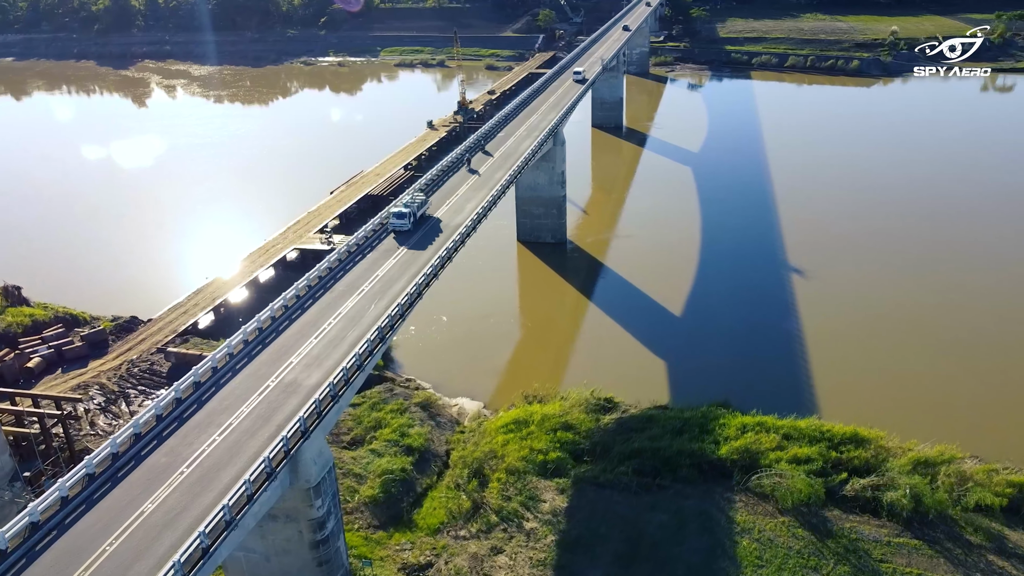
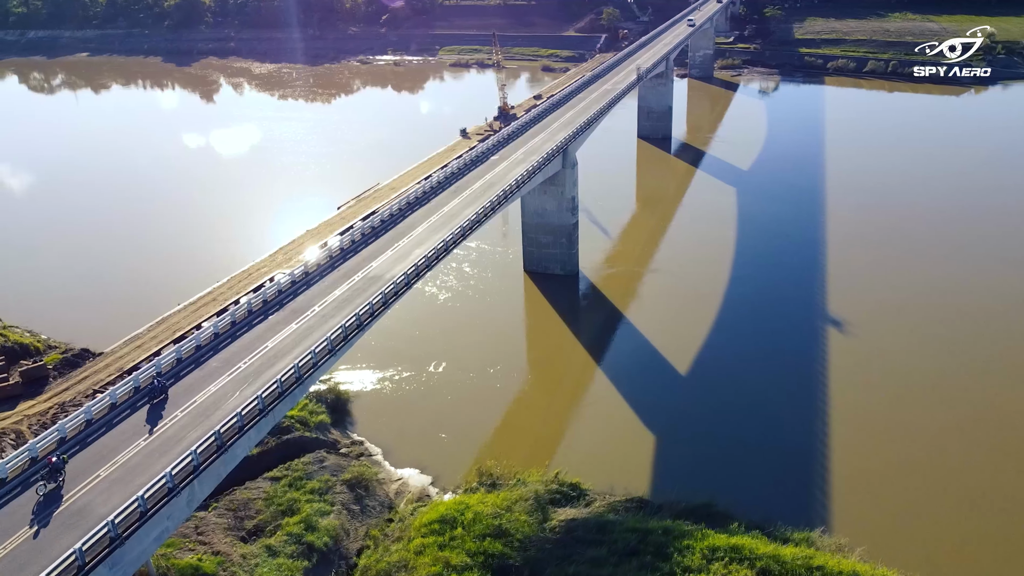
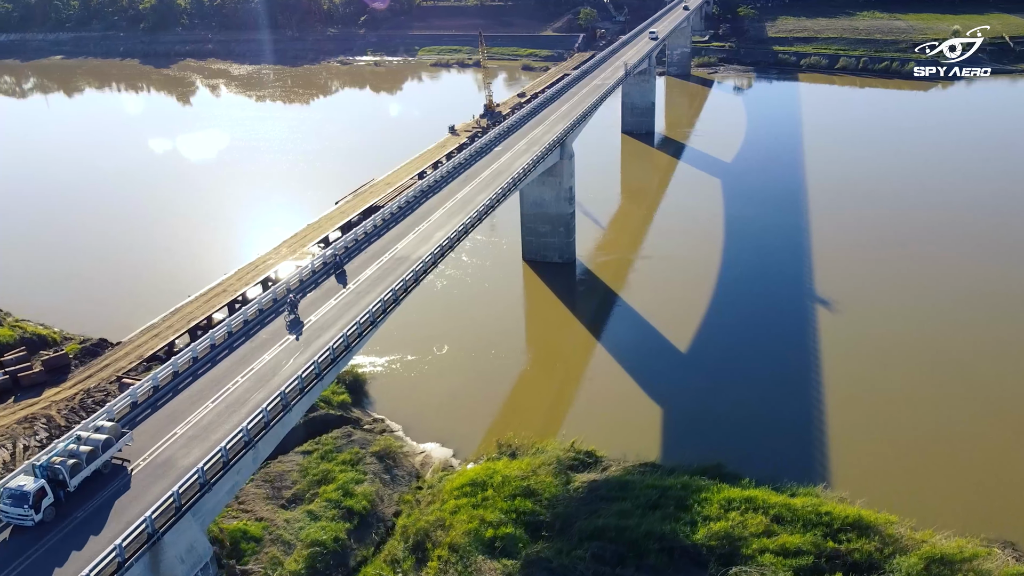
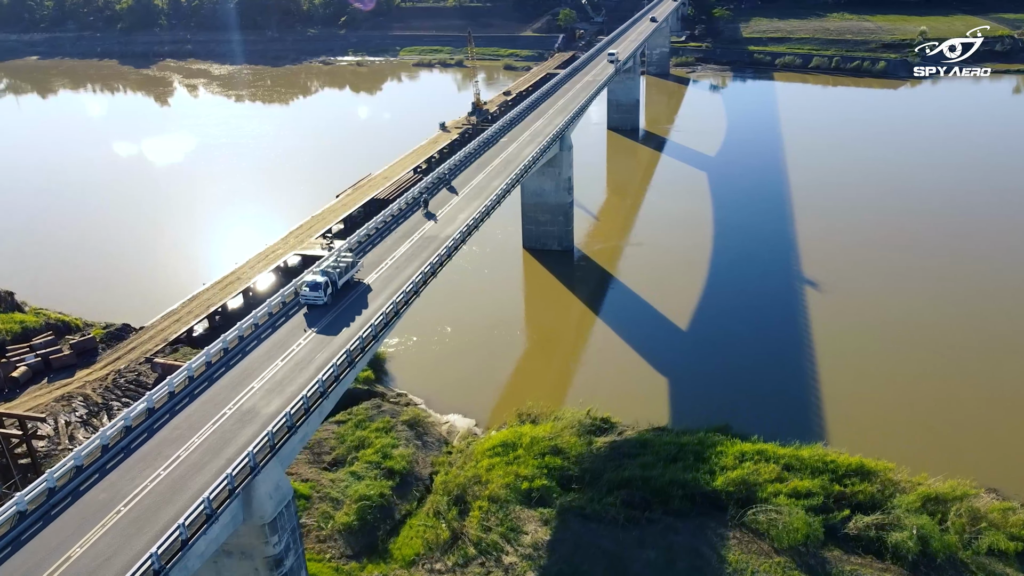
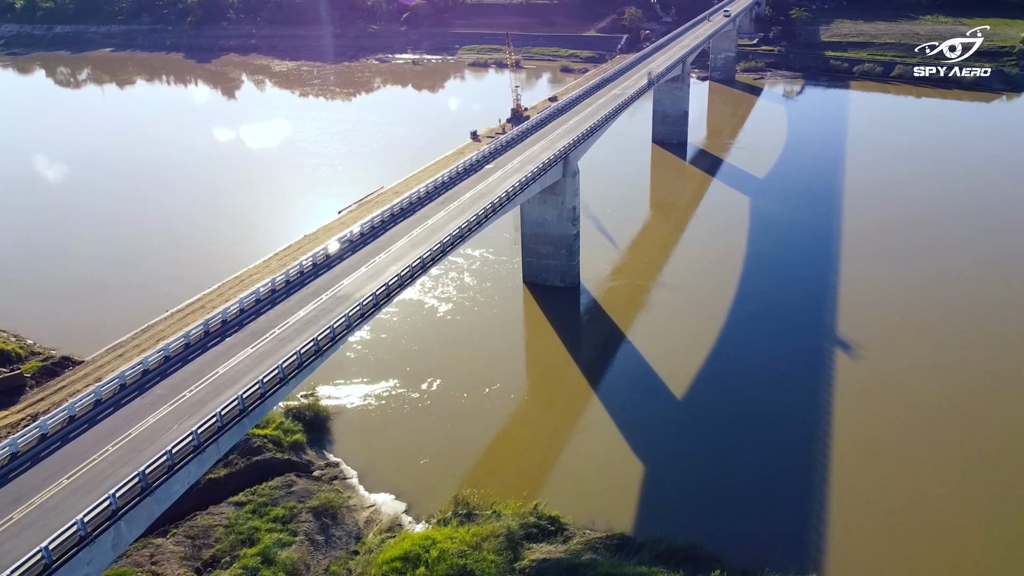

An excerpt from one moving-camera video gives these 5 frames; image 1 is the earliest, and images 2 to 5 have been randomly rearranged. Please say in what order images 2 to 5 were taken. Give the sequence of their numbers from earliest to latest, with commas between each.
4, 3, 2, 5
